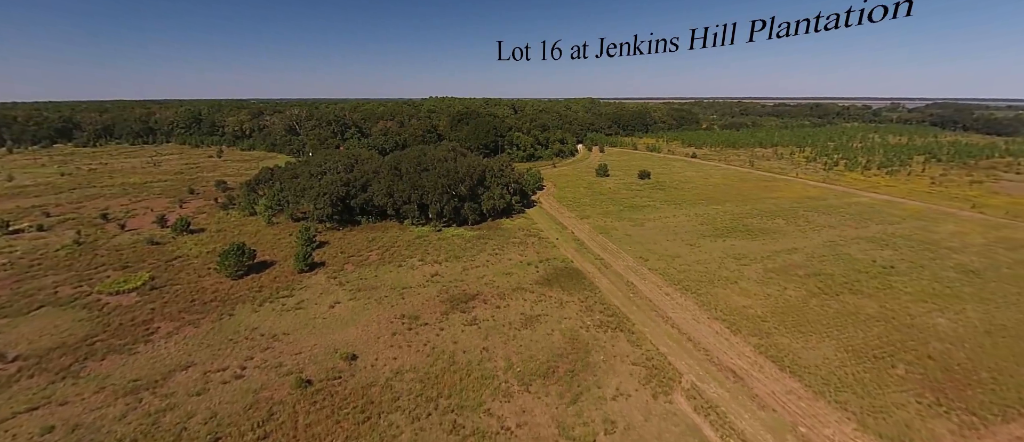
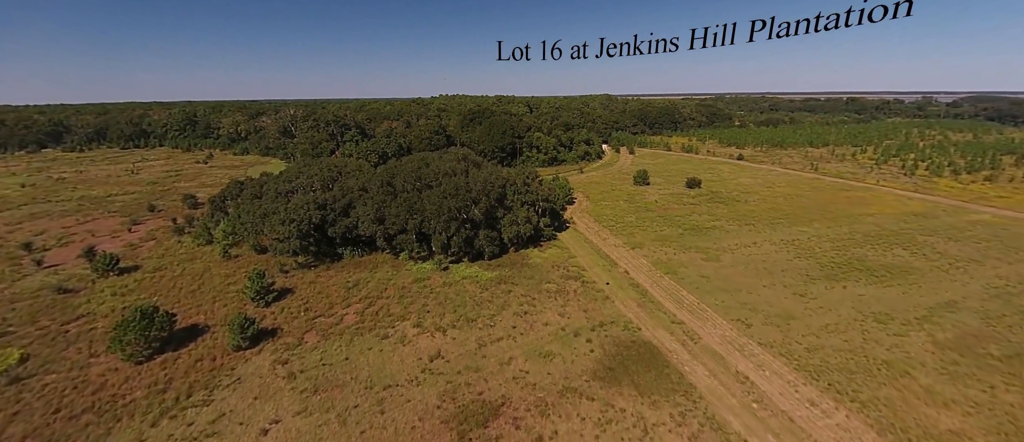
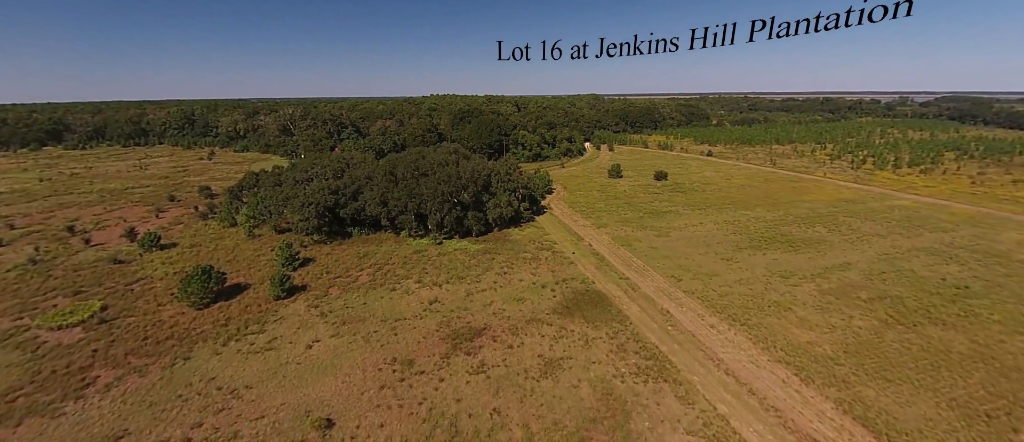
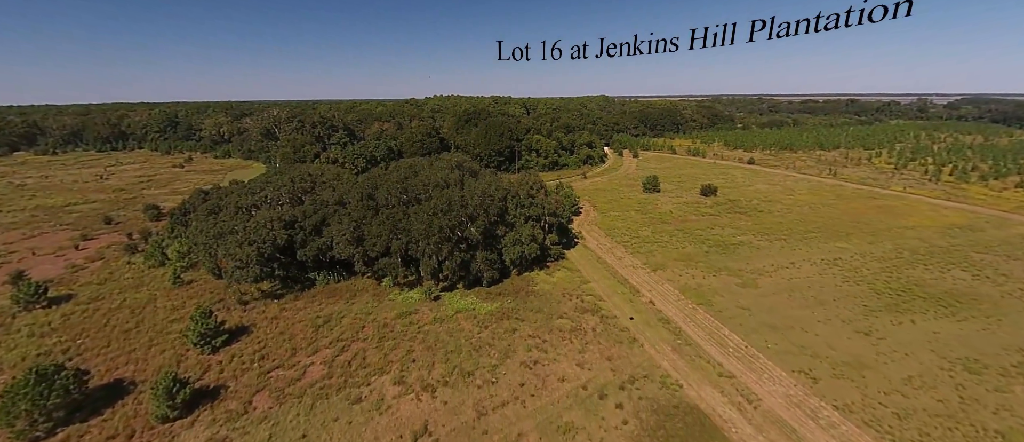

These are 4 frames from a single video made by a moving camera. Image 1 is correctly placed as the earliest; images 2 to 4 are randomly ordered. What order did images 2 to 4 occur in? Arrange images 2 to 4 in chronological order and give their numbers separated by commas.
3, 2, 4
